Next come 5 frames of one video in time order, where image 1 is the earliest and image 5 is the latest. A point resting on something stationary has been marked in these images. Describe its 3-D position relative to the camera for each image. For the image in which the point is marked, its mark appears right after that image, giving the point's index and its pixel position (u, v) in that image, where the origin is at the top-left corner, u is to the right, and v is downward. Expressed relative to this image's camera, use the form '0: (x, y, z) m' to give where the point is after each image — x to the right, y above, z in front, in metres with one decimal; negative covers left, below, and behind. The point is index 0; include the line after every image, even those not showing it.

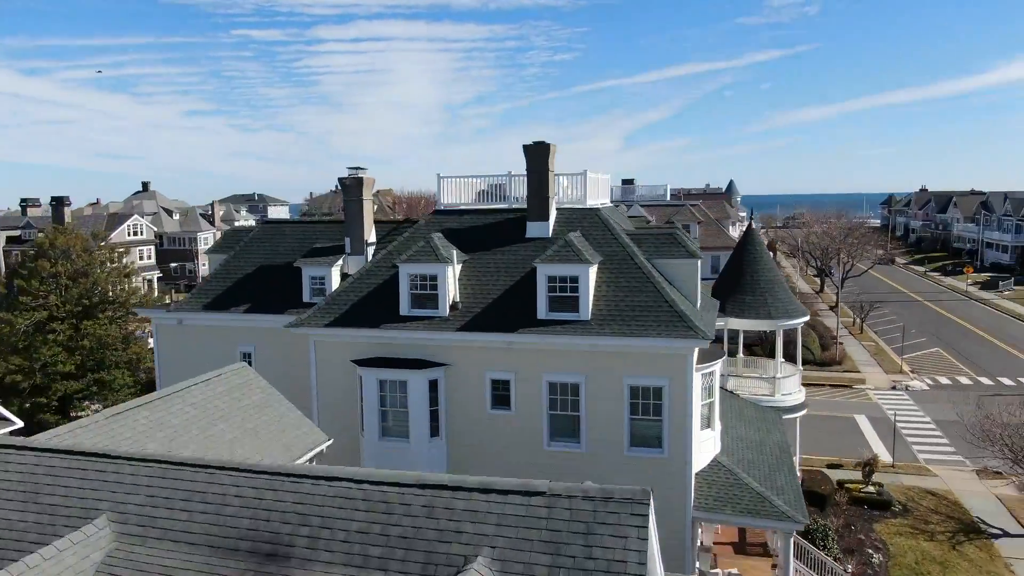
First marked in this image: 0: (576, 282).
0: (+1.0, +0.1, +12.0) m
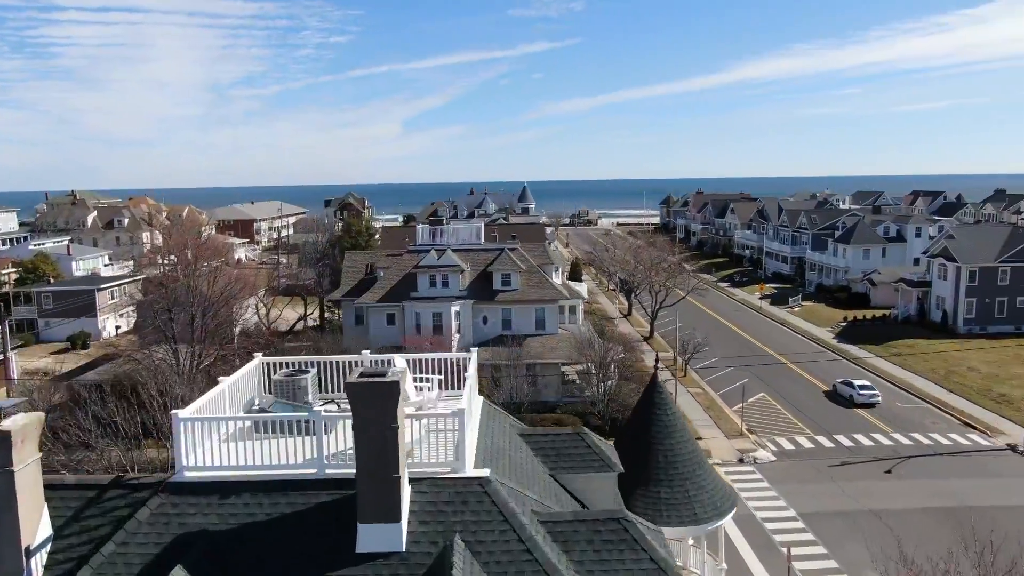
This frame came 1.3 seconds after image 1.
0: (-0.3, -3.1, +5.9) m
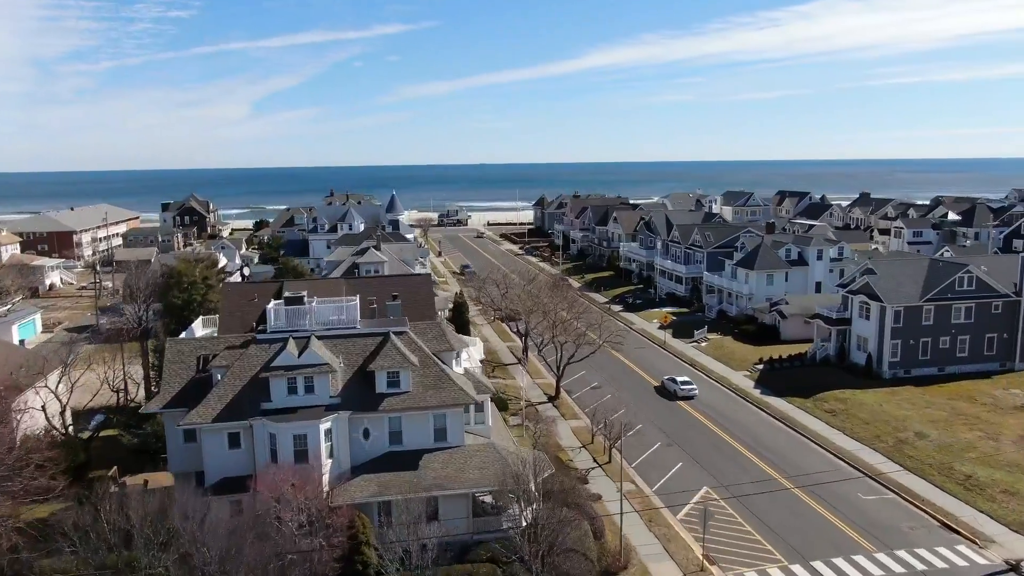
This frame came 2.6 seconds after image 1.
0: (+1.1, -6.9, -2.2) m
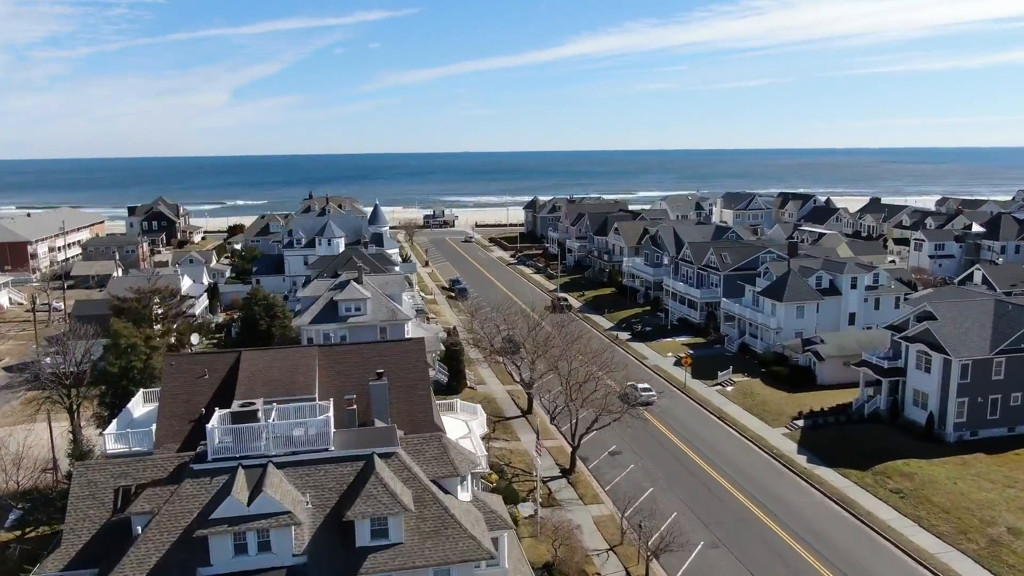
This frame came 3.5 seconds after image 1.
0: (+2.4, -10.0, -8.7) m
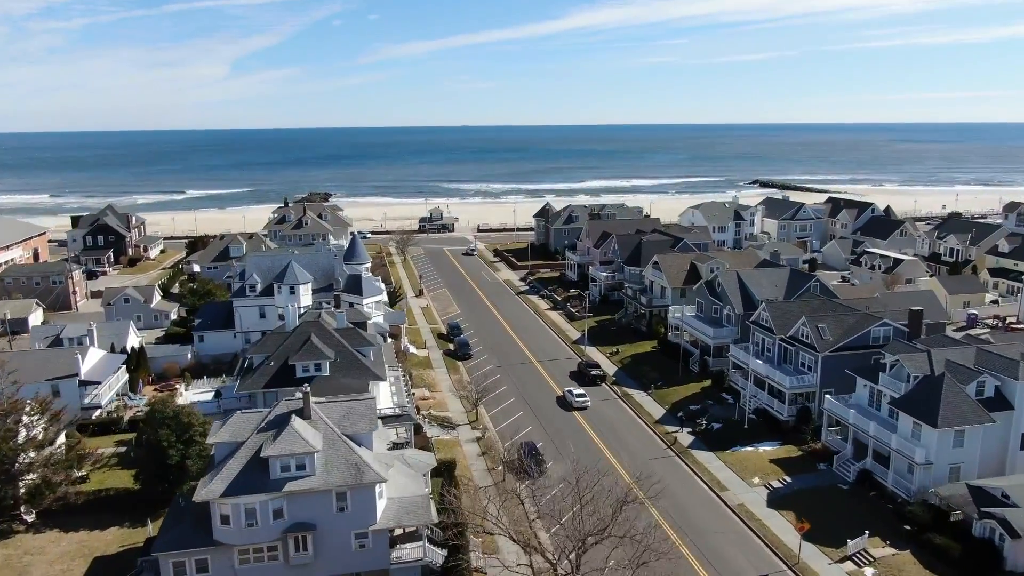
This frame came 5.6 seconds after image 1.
0: (+3.5, -17.3, -25.0) m
